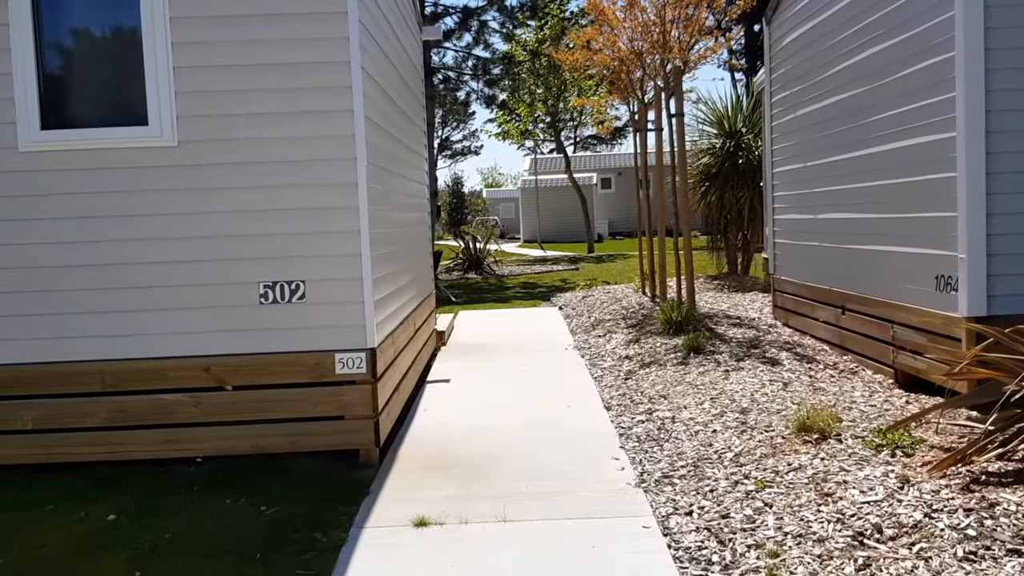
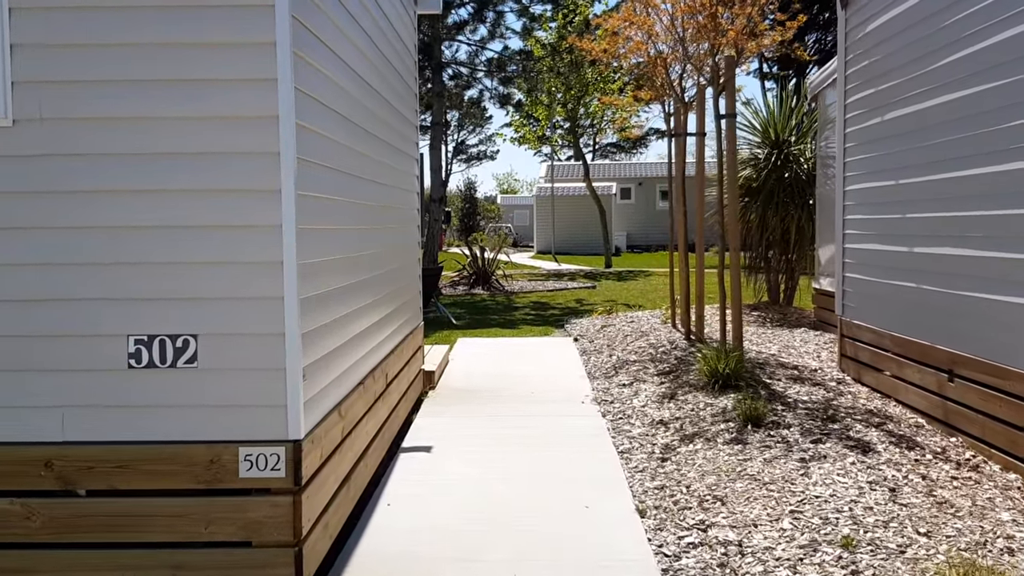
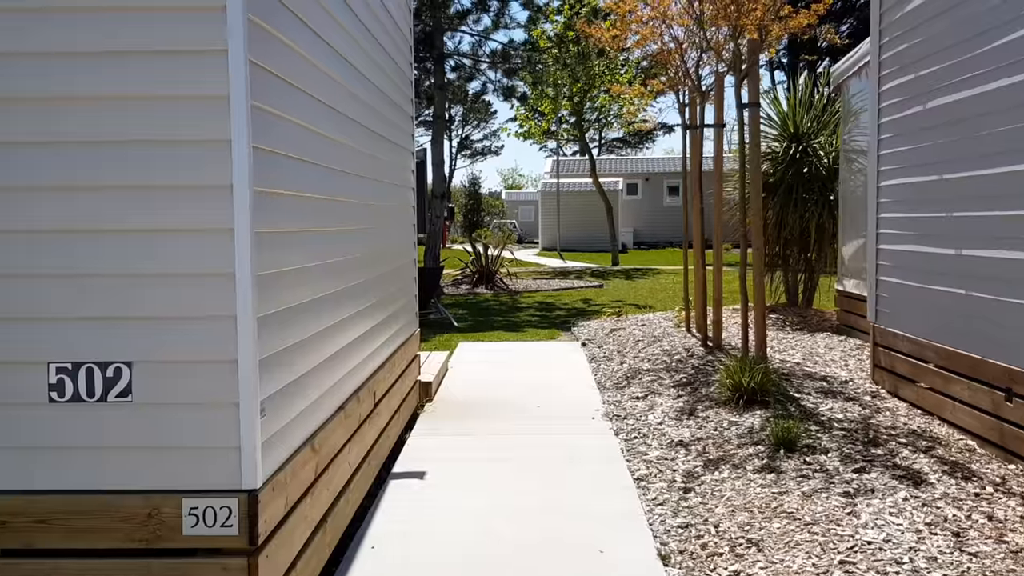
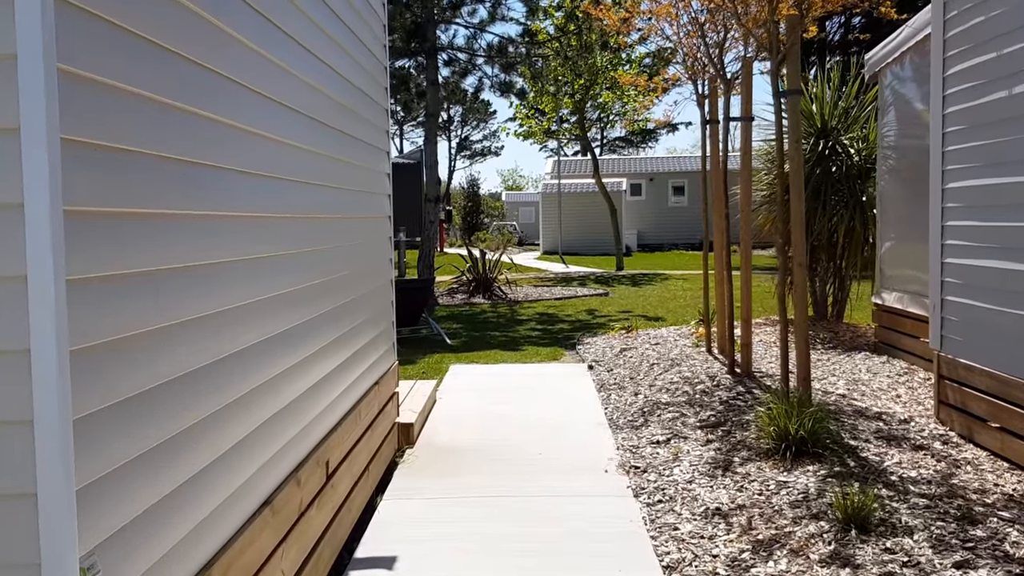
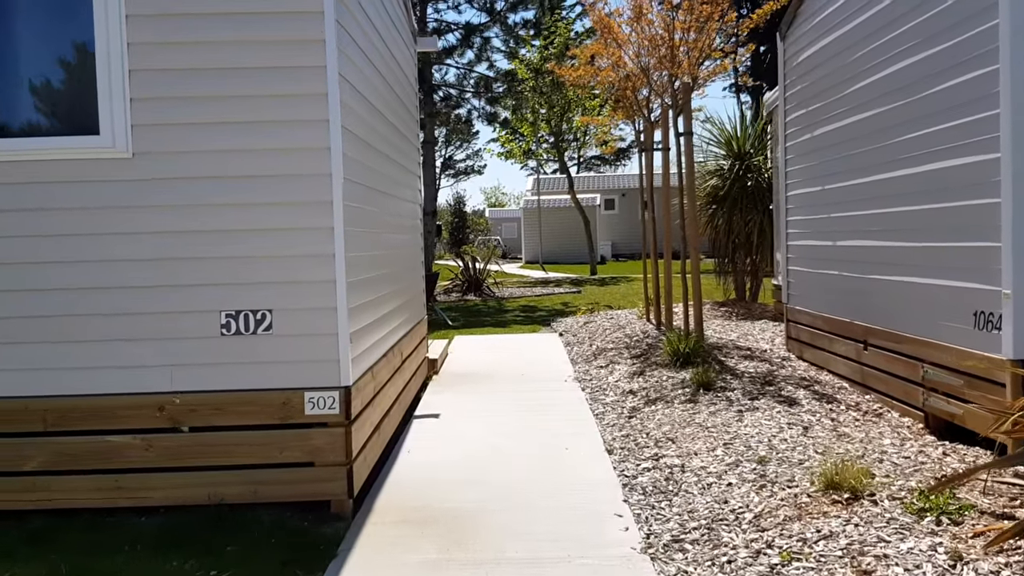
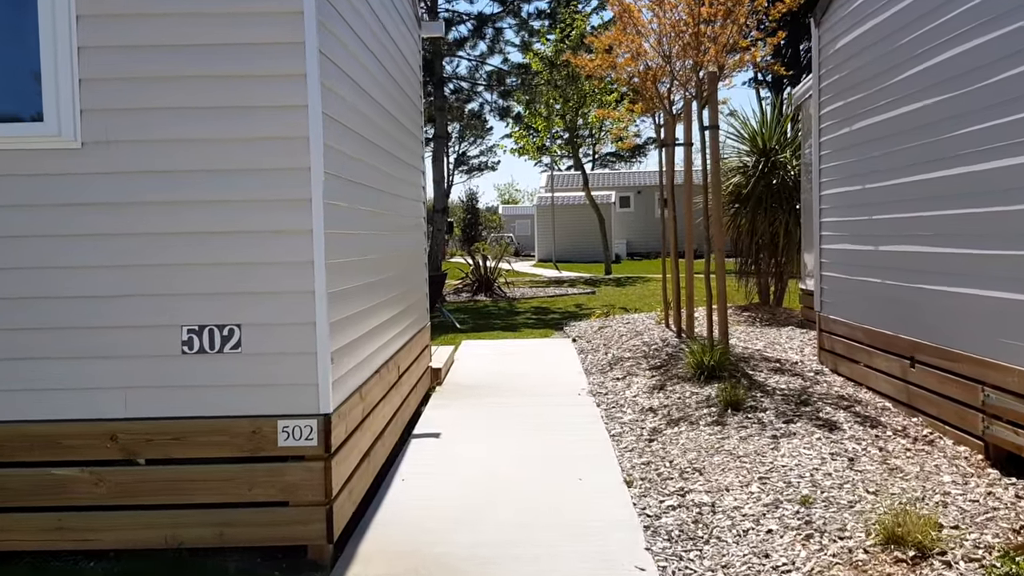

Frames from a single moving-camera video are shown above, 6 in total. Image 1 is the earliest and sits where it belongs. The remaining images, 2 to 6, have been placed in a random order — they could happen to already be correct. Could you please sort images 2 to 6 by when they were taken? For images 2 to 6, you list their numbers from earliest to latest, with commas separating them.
5, 6, 2, 3, 4
